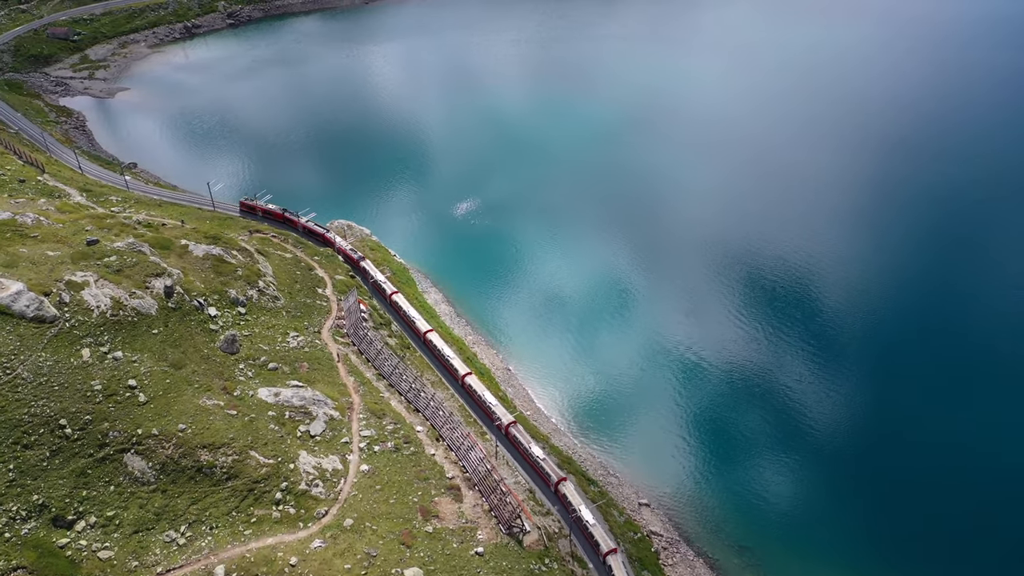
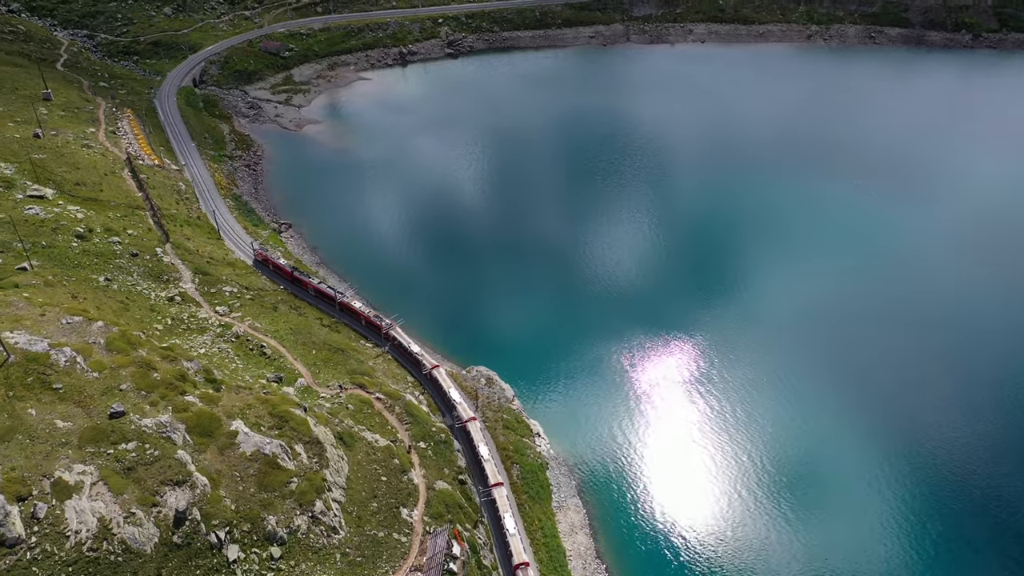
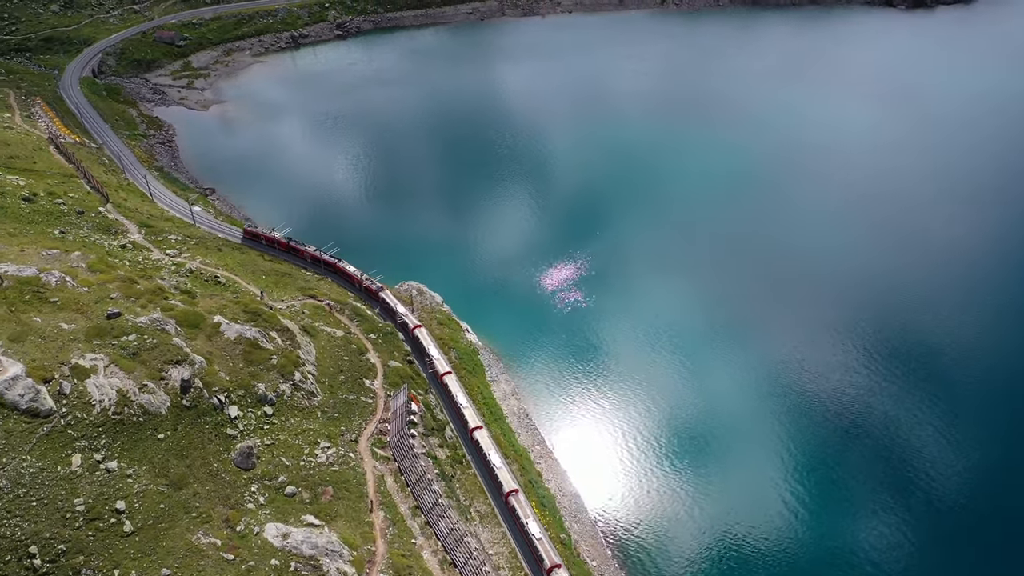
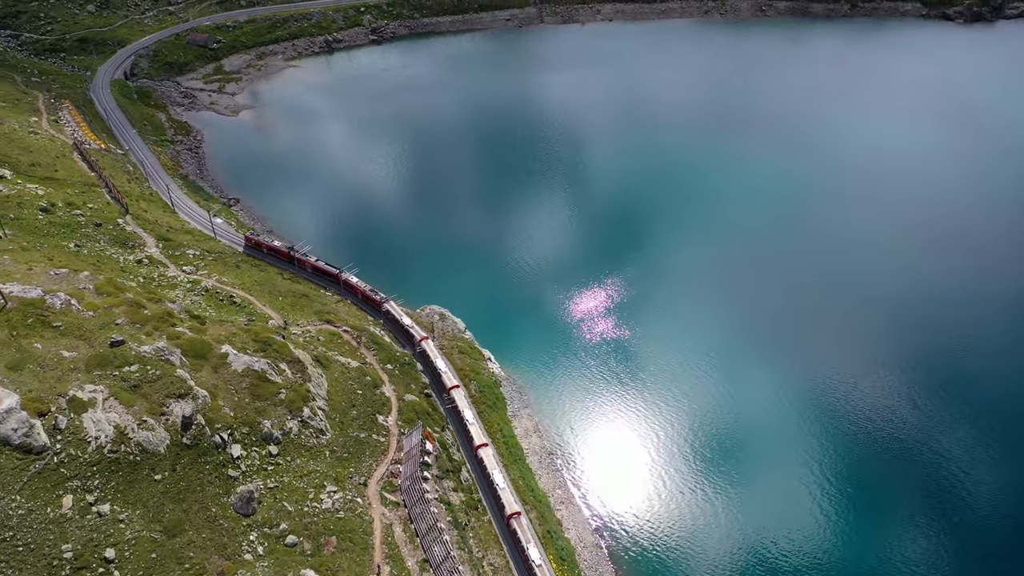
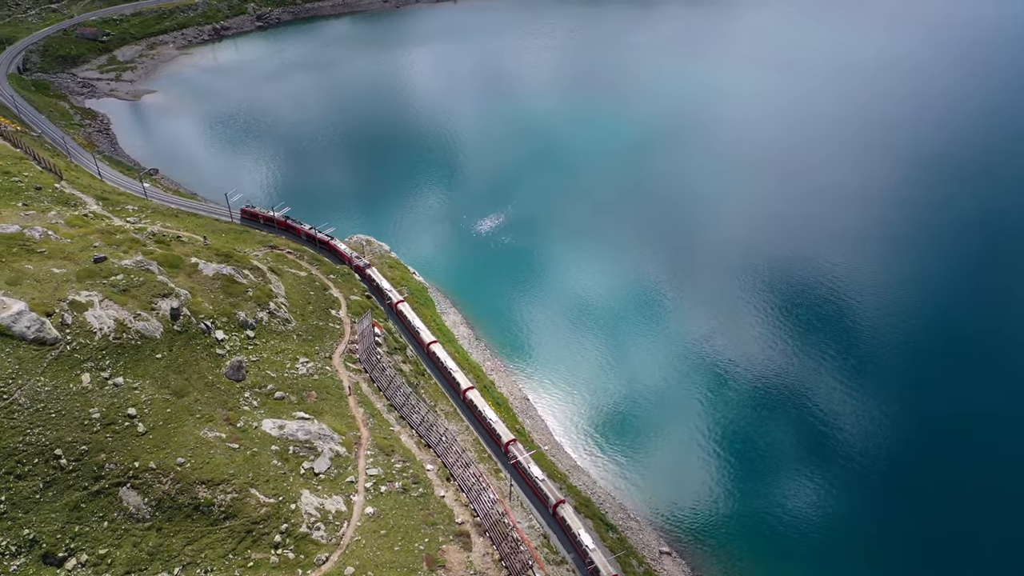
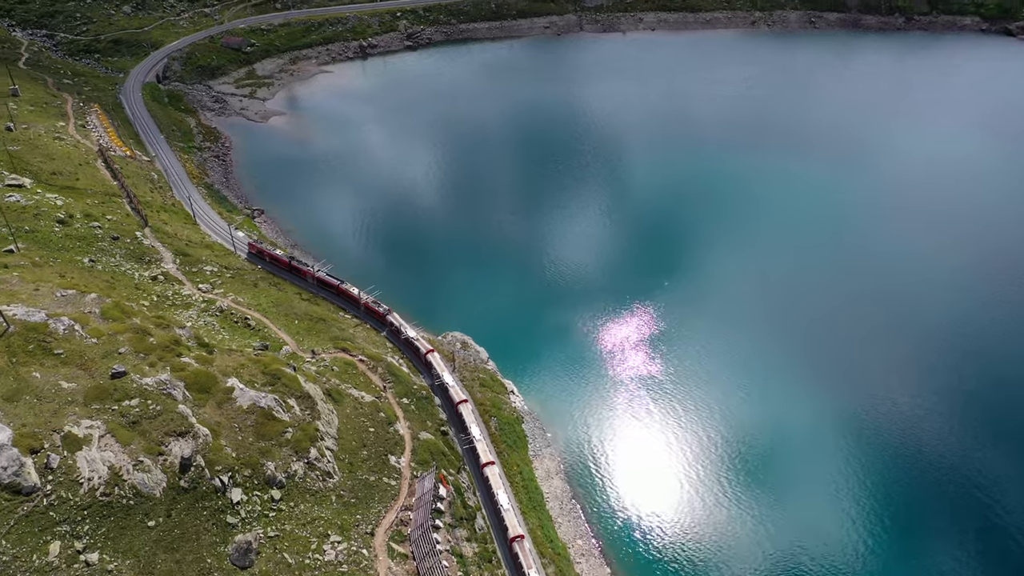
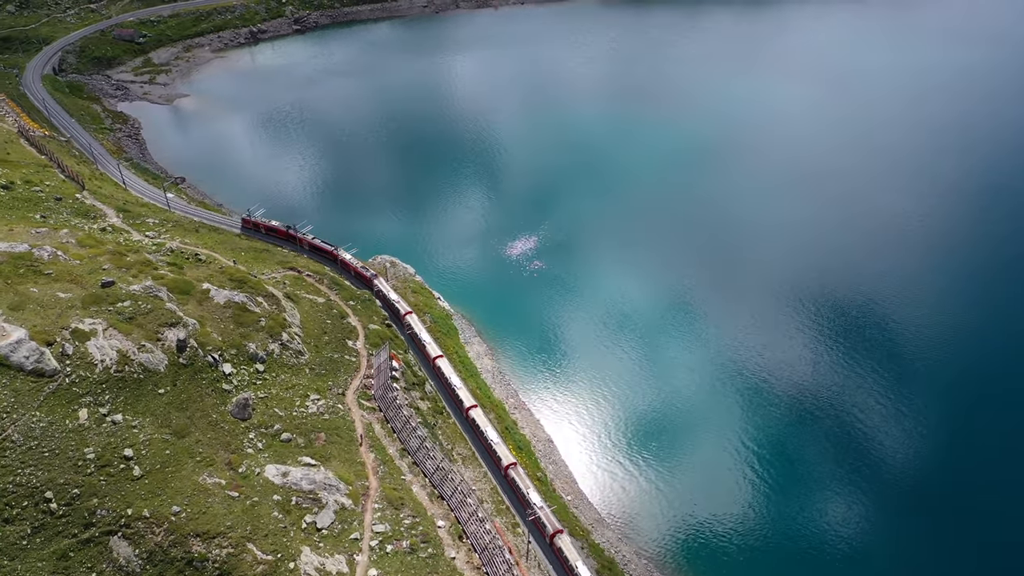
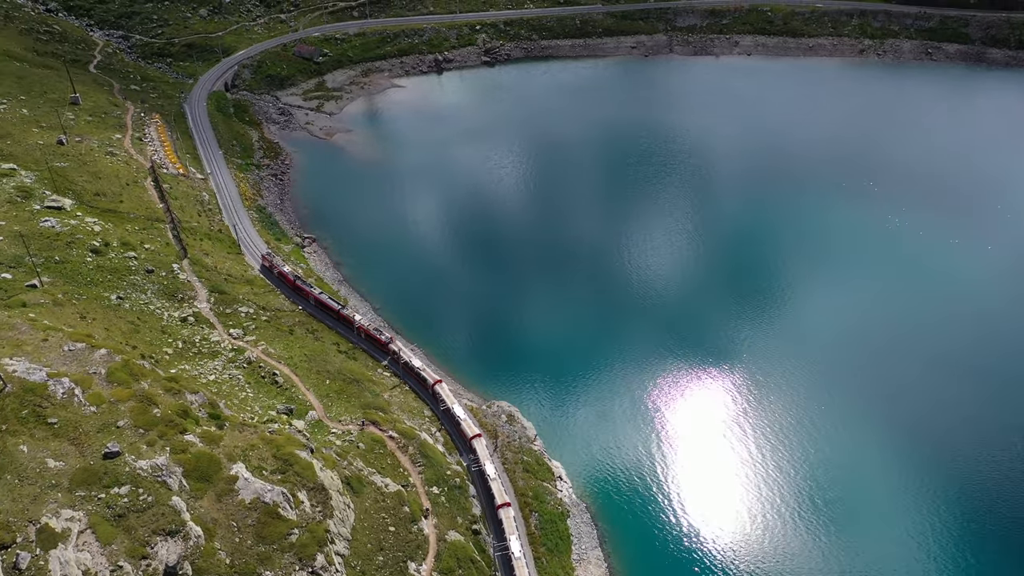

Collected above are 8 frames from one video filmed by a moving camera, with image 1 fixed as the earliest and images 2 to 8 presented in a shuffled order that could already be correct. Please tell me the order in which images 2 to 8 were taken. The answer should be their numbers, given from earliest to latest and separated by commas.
5, 7, 3, 4, 6, 2, 8
